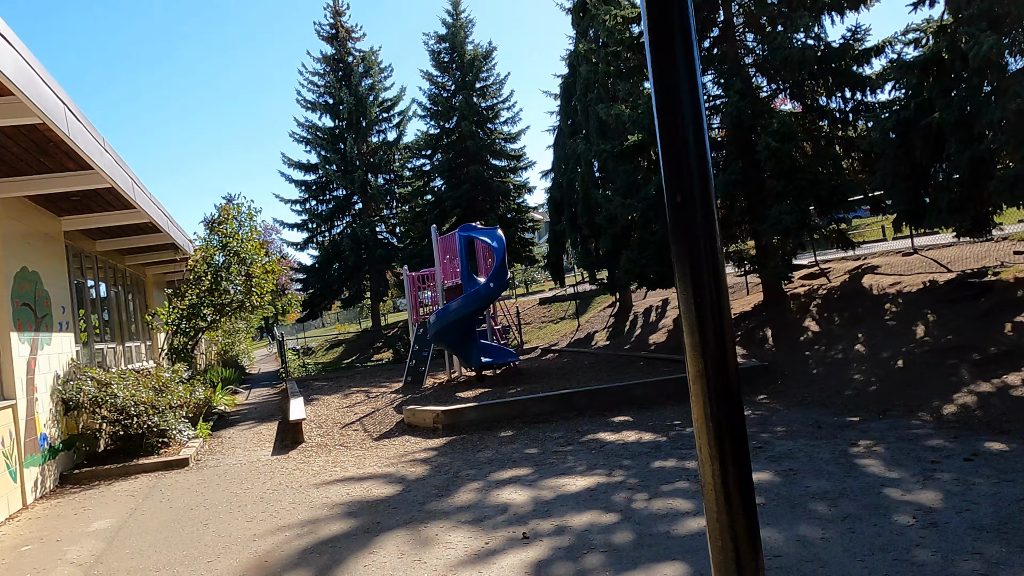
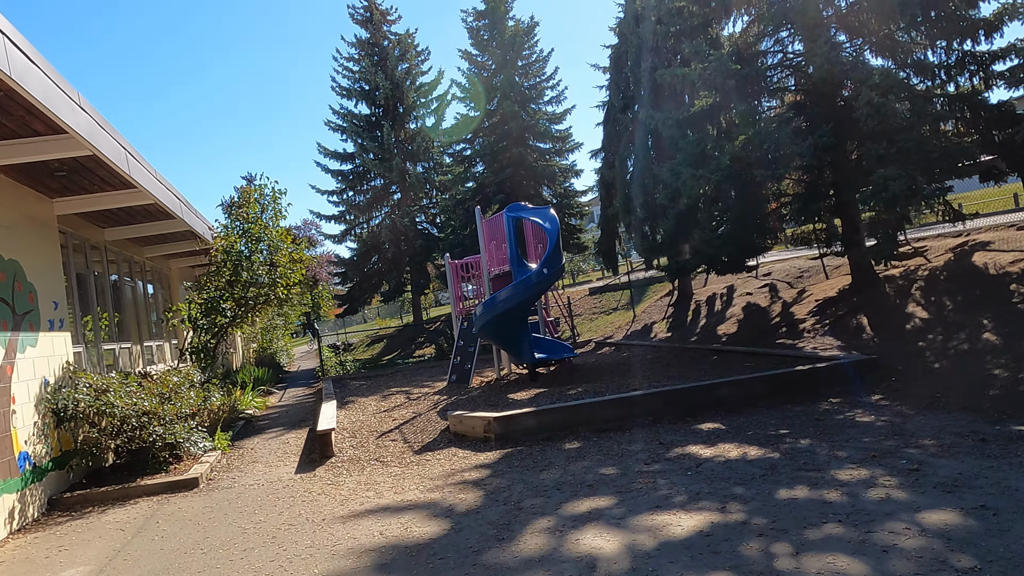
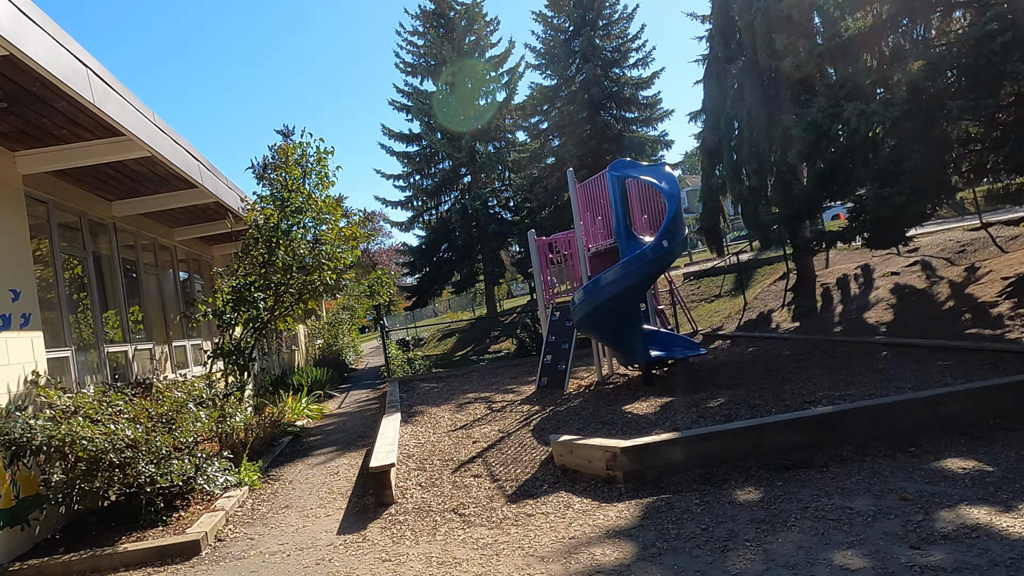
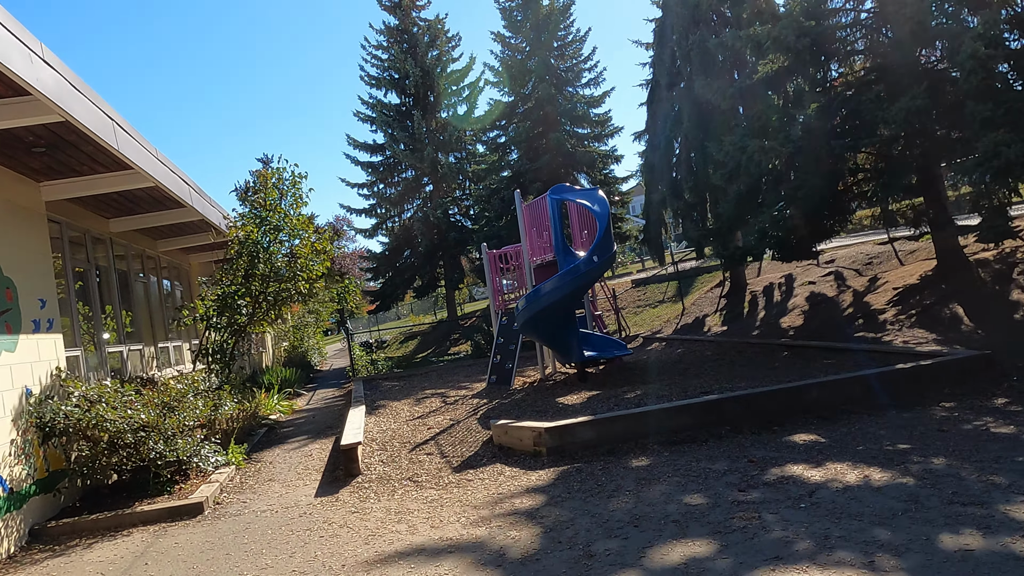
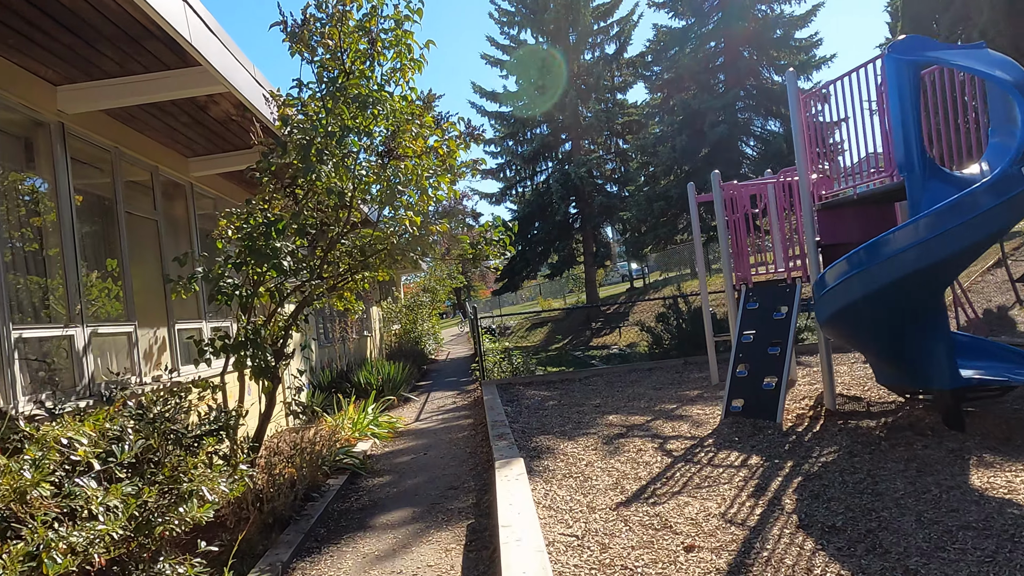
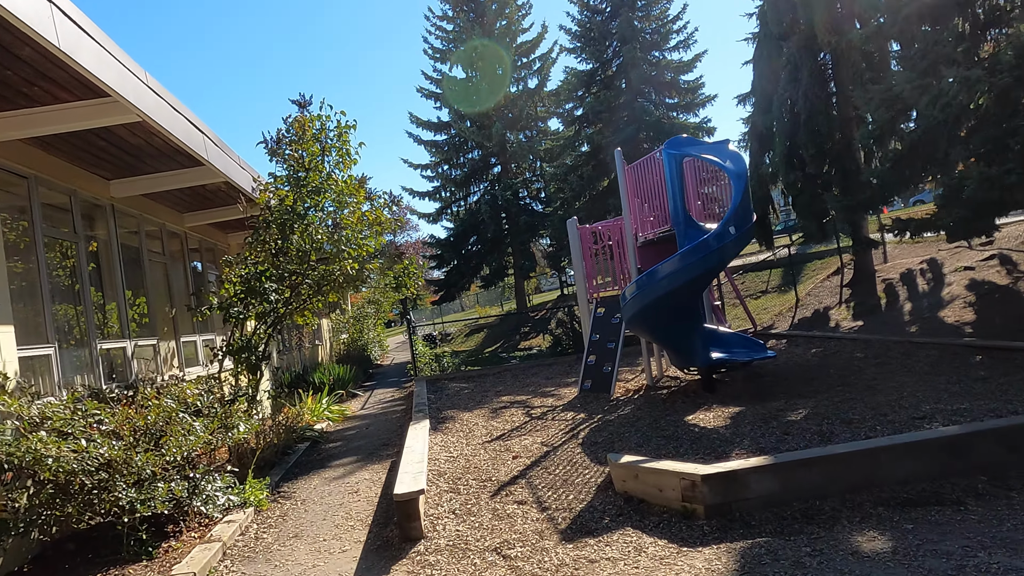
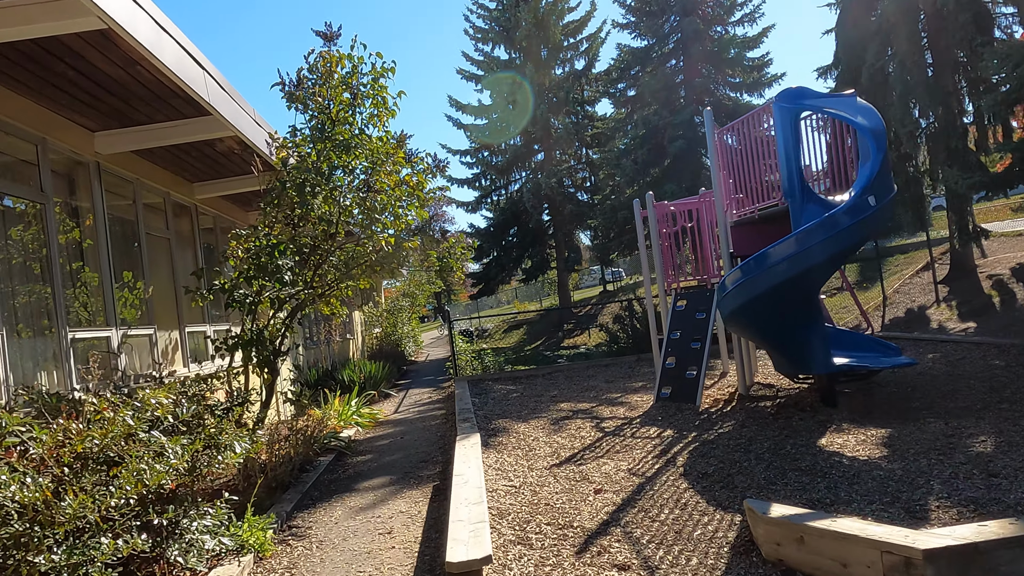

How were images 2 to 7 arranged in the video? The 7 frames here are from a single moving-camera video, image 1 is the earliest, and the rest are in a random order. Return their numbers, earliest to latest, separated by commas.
2, 4, 3, 6, 7, 5
